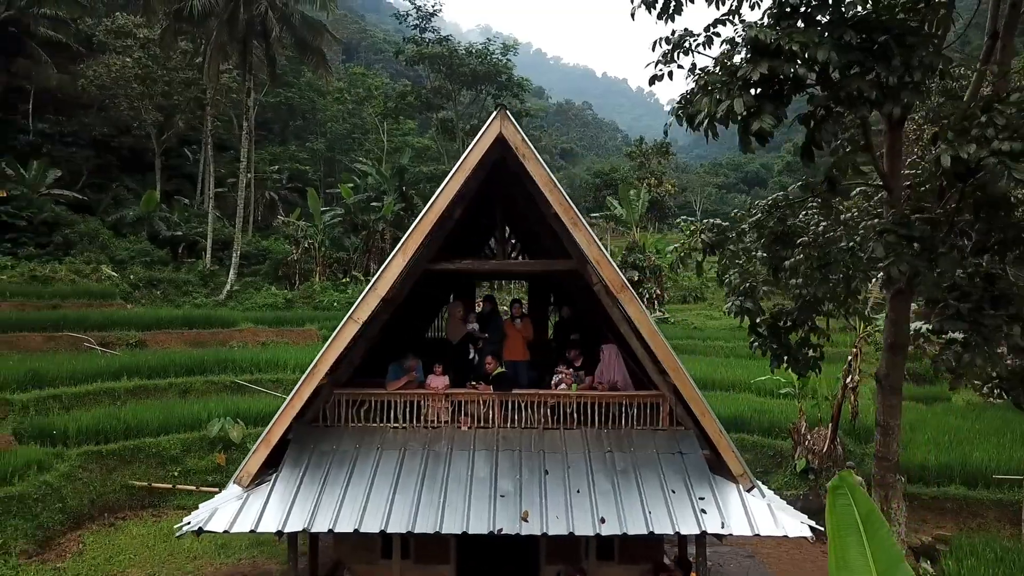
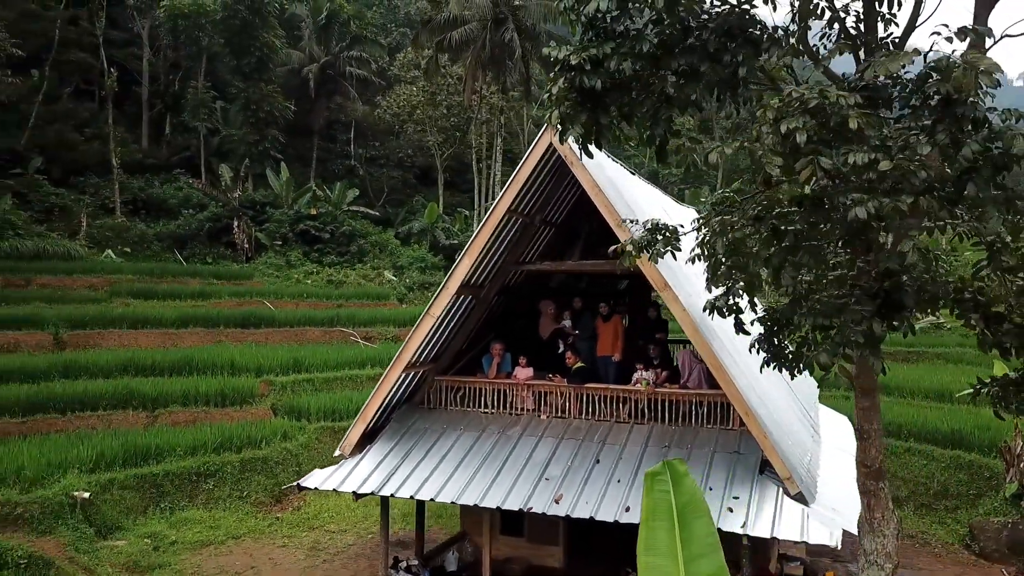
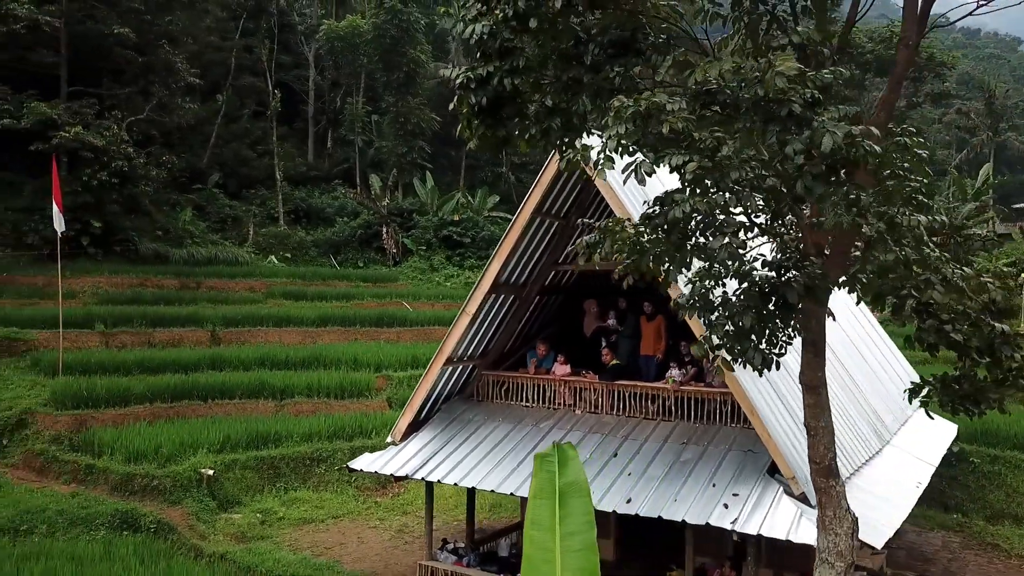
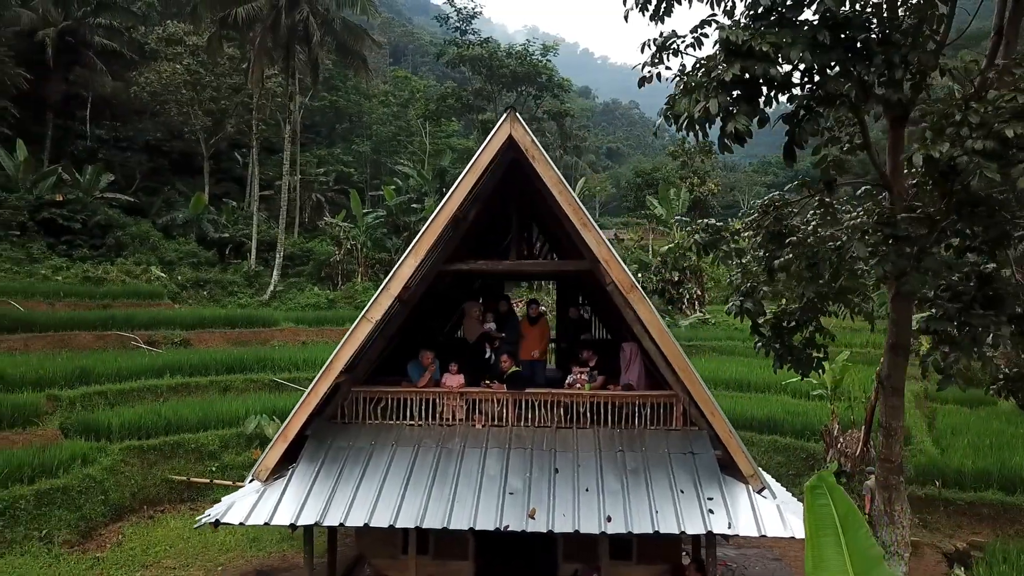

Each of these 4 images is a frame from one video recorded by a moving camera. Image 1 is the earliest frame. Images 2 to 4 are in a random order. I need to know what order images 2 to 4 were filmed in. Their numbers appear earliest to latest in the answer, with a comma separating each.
4, 2, 3
